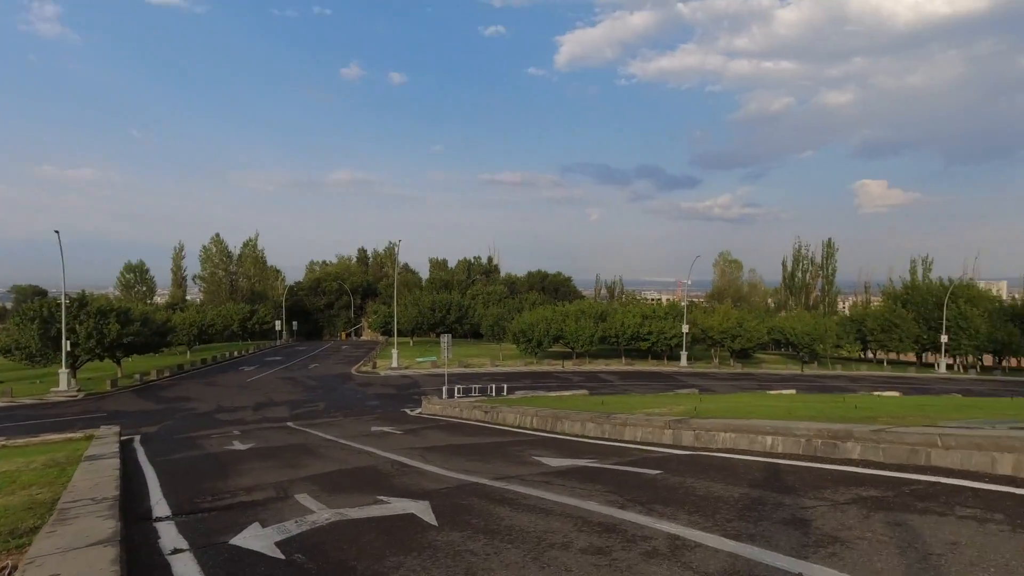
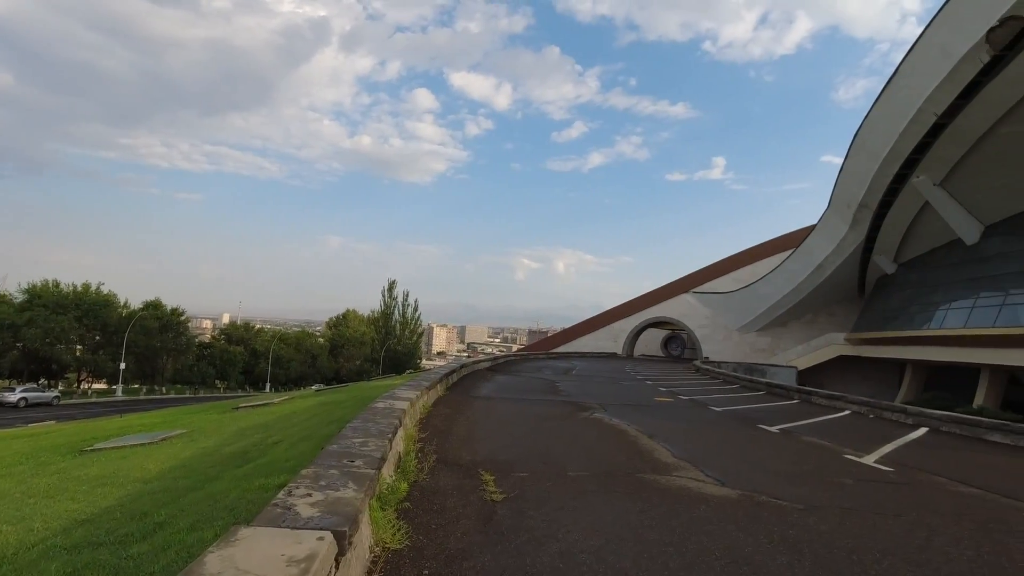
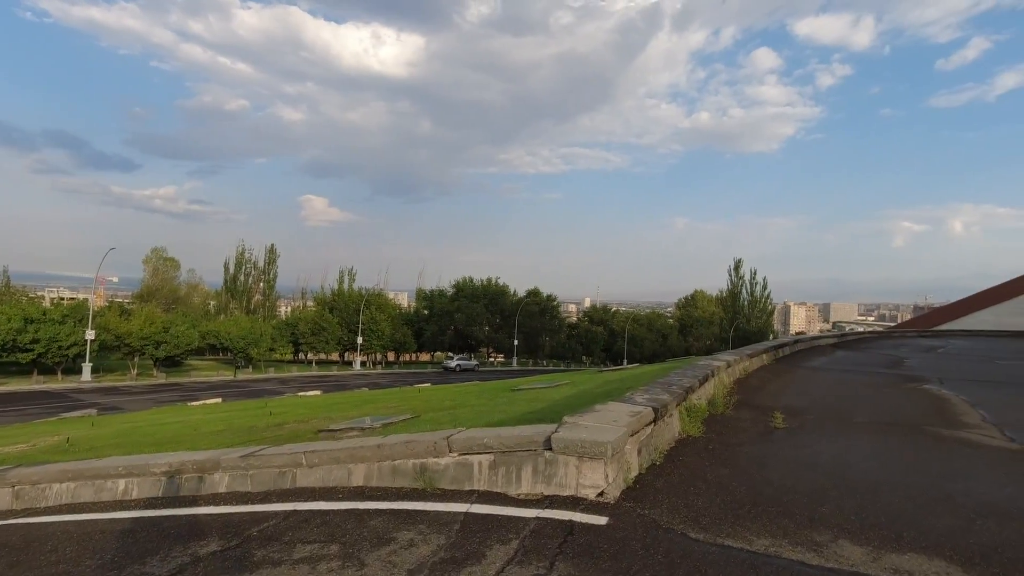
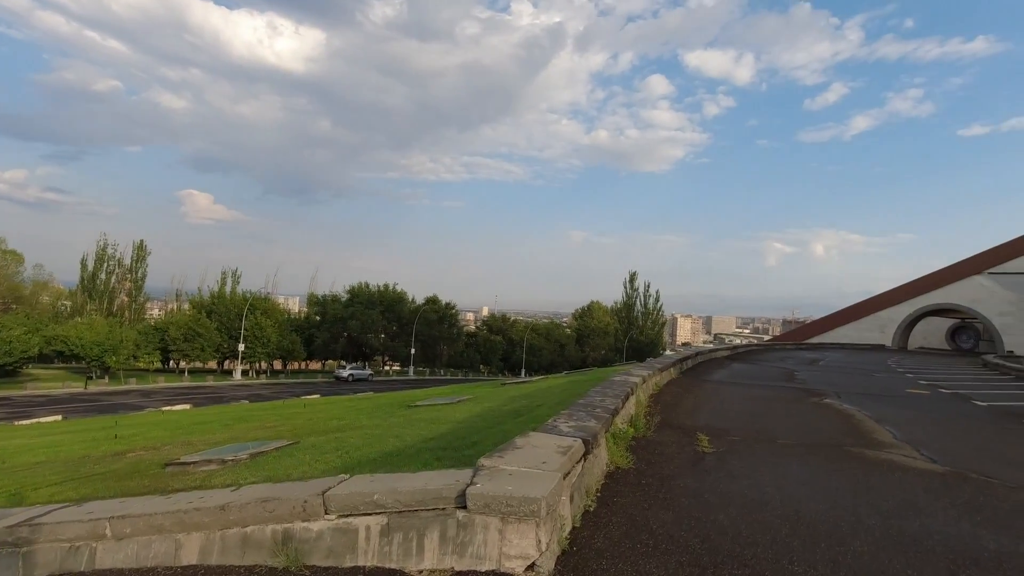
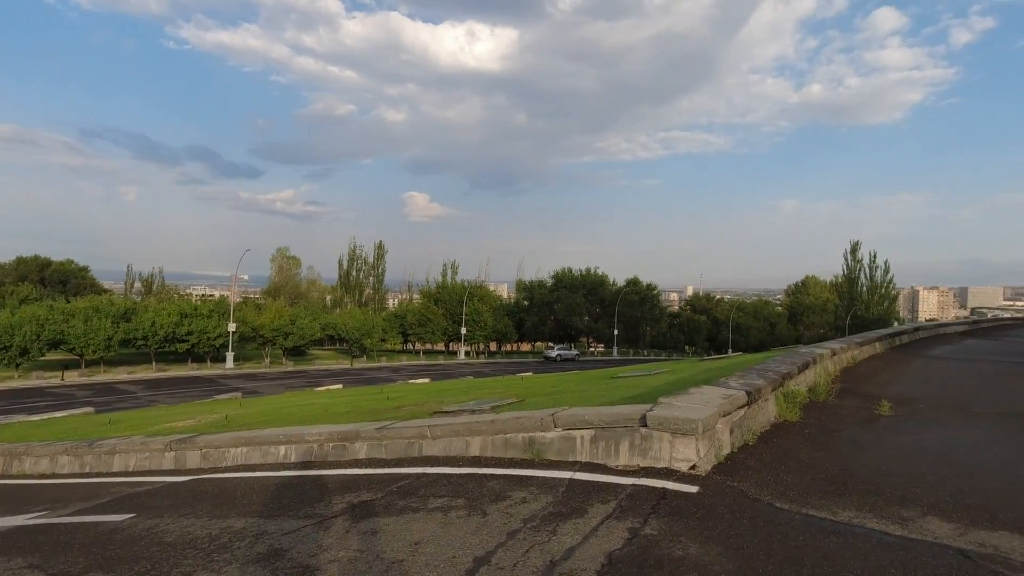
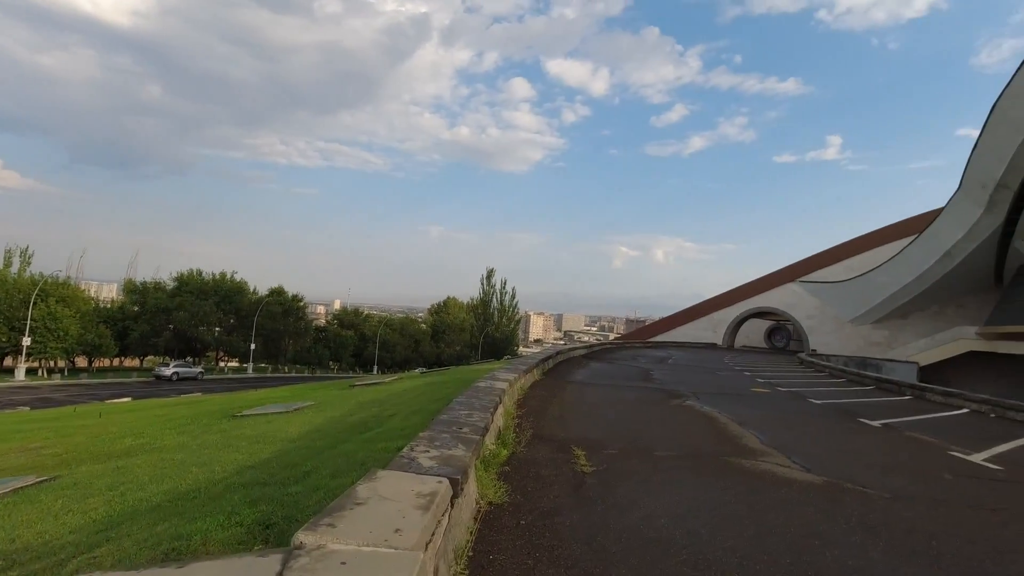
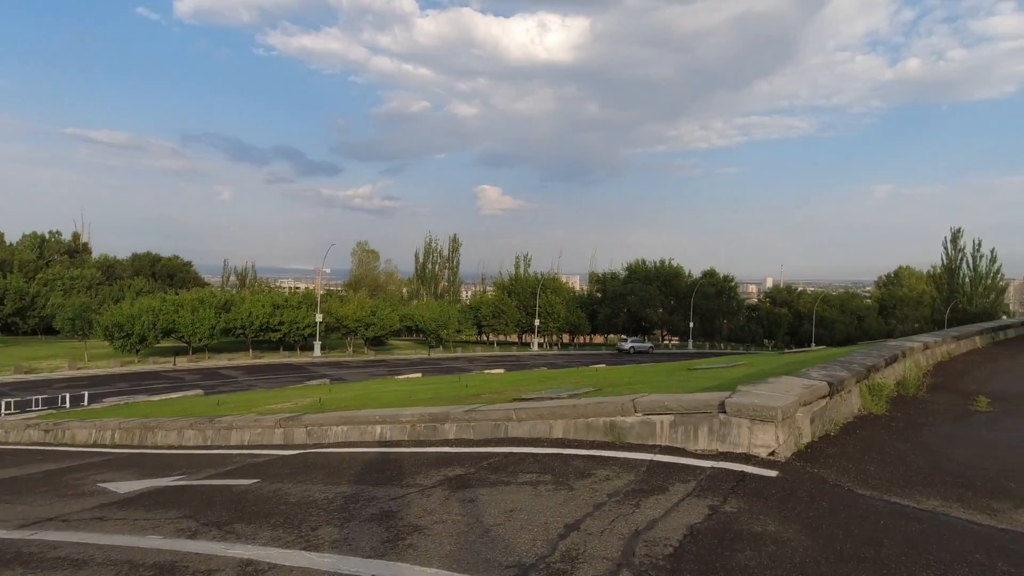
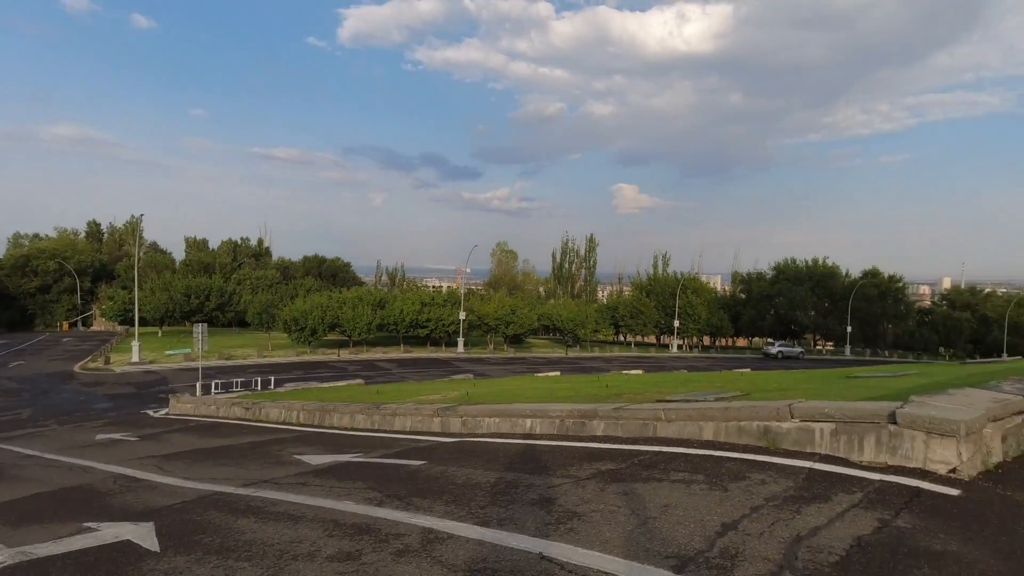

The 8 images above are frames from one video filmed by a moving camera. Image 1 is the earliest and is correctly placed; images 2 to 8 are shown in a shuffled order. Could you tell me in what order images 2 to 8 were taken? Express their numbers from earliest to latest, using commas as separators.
8, 7, 5, 3, 4, 6, 2
